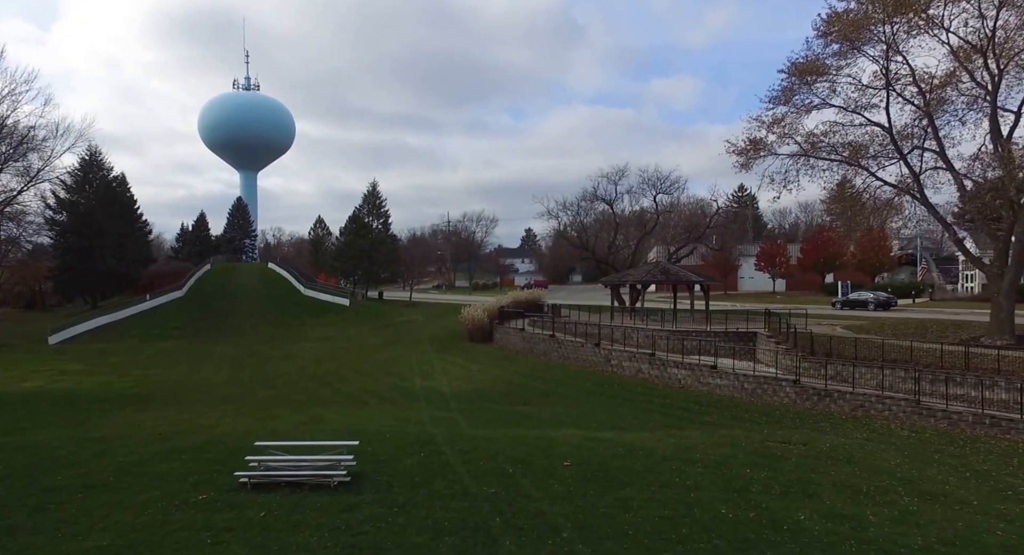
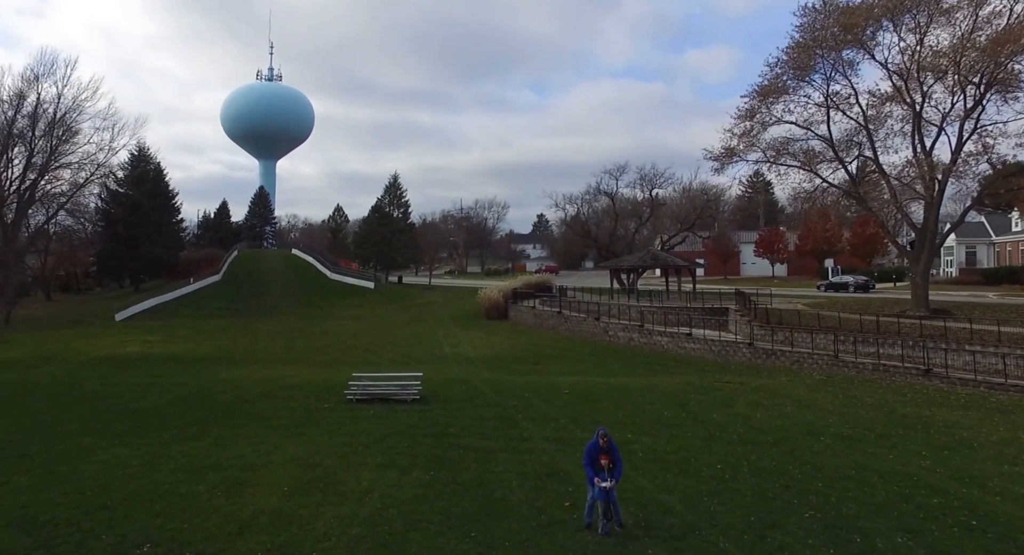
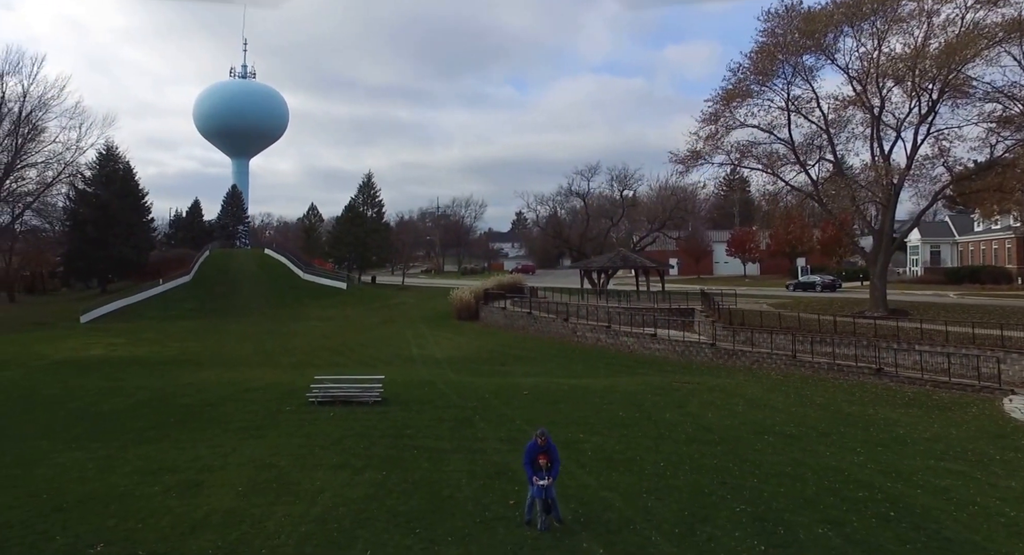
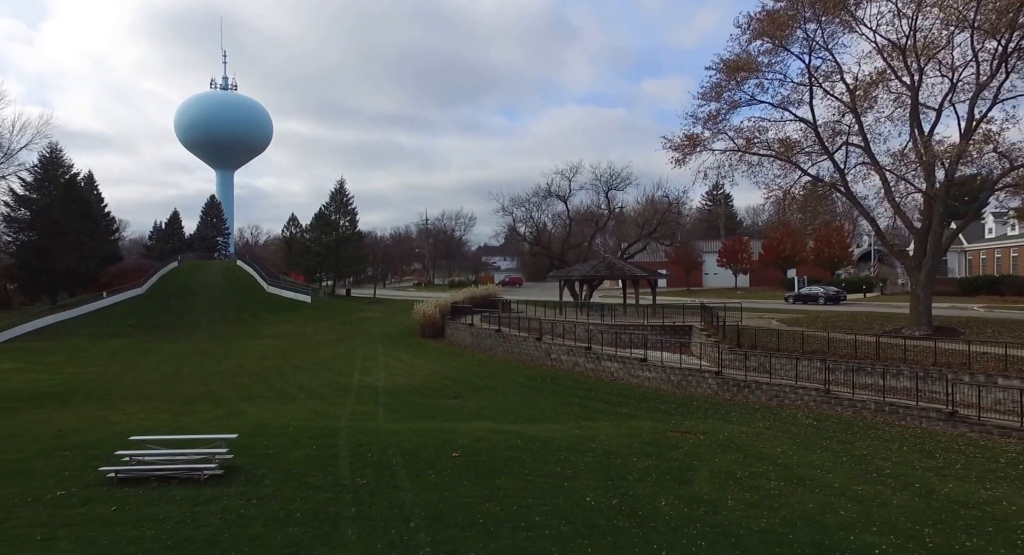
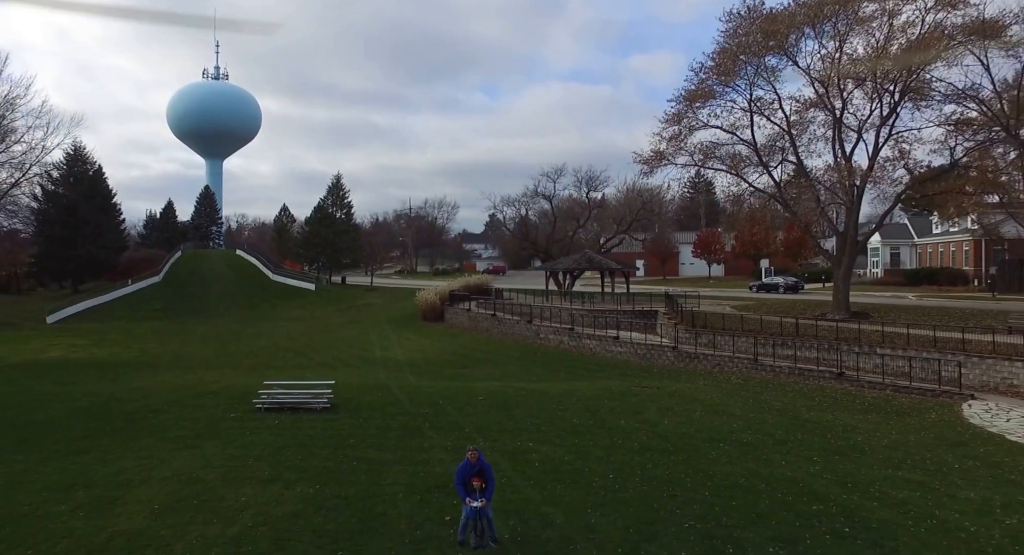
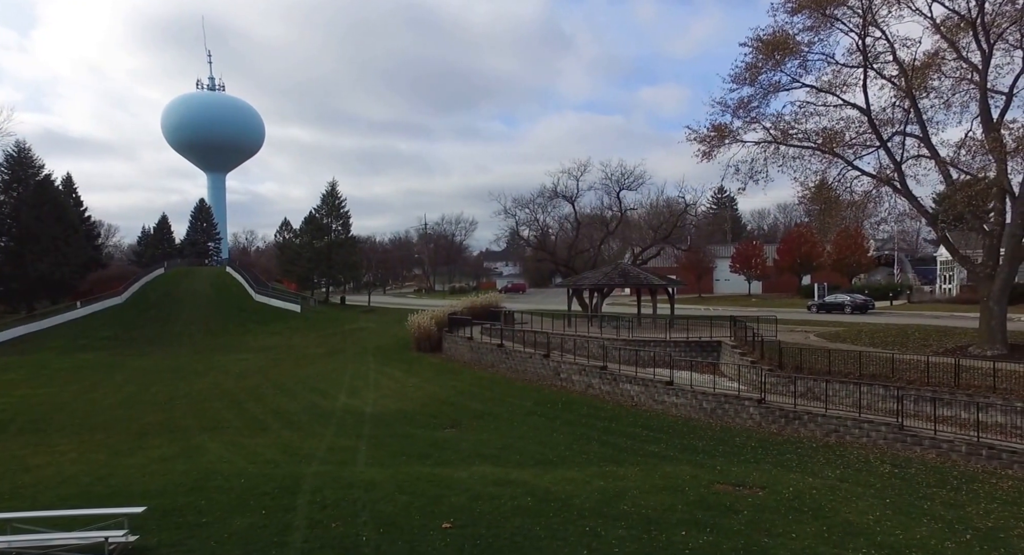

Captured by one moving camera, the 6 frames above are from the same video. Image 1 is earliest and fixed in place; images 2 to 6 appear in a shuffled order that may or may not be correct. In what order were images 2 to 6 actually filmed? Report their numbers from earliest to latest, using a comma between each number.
6, 4, 5, 3, 2
